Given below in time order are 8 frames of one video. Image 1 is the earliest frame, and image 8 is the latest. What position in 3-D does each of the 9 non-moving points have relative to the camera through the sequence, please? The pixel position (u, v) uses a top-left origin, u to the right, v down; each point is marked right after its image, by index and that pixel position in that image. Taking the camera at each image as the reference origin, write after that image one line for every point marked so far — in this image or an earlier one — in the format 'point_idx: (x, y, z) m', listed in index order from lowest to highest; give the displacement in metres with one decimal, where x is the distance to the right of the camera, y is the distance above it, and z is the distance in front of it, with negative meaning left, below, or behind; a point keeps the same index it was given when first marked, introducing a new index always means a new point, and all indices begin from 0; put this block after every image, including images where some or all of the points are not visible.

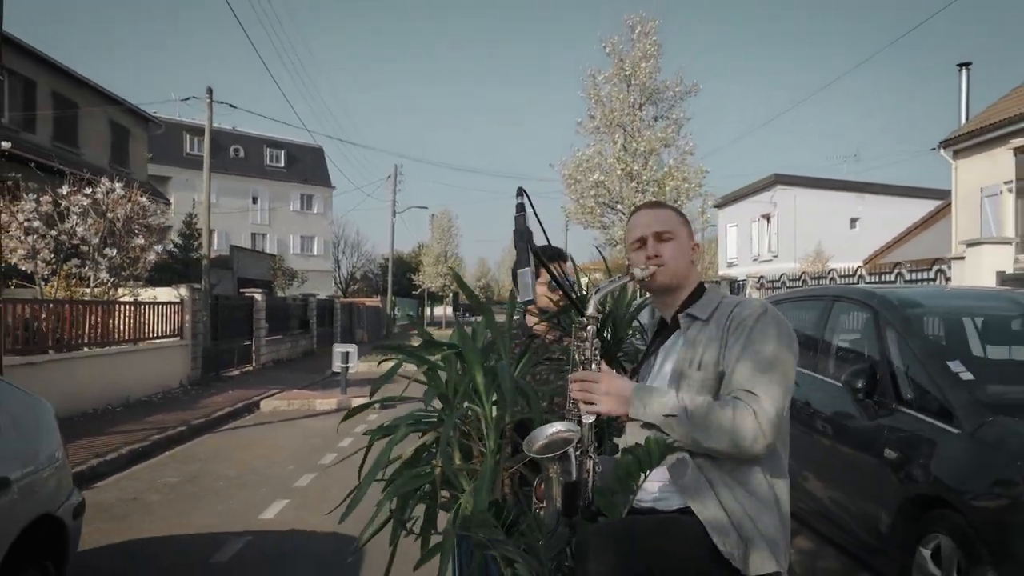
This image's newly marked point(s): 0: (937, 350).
0: (+2.0, -0.3, +3.9) m
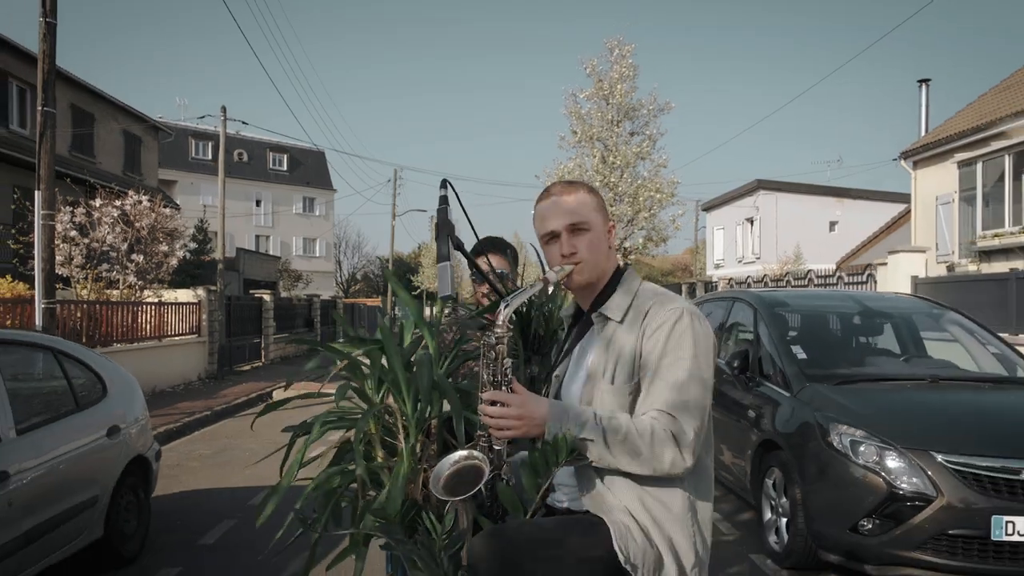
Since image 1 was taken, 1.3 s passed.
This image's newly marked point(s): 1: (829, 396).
0: (+1.8, -0.3, +5.2) m
1: (+1.8, -0.6, +4.4) m
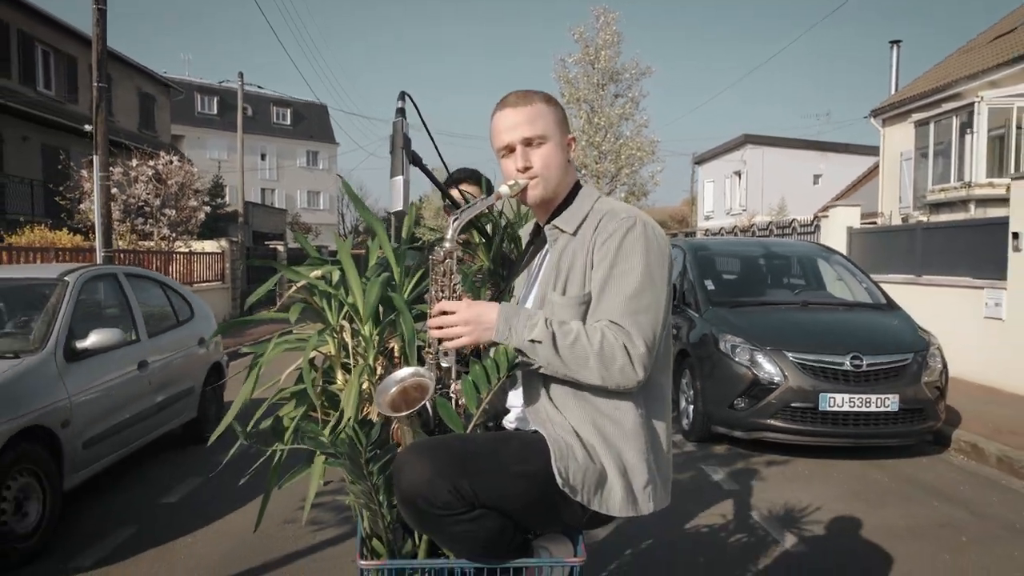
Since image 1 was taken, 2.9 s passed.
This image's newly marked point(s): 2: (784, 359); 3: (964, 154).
0: (+1.7, +0.1, +6.8) m
1: (+1.6, -0.2, +6.0) m
2: (+1.9, -0.5, +5.4) m
3: (+8.7, +2.6, +15.3) m
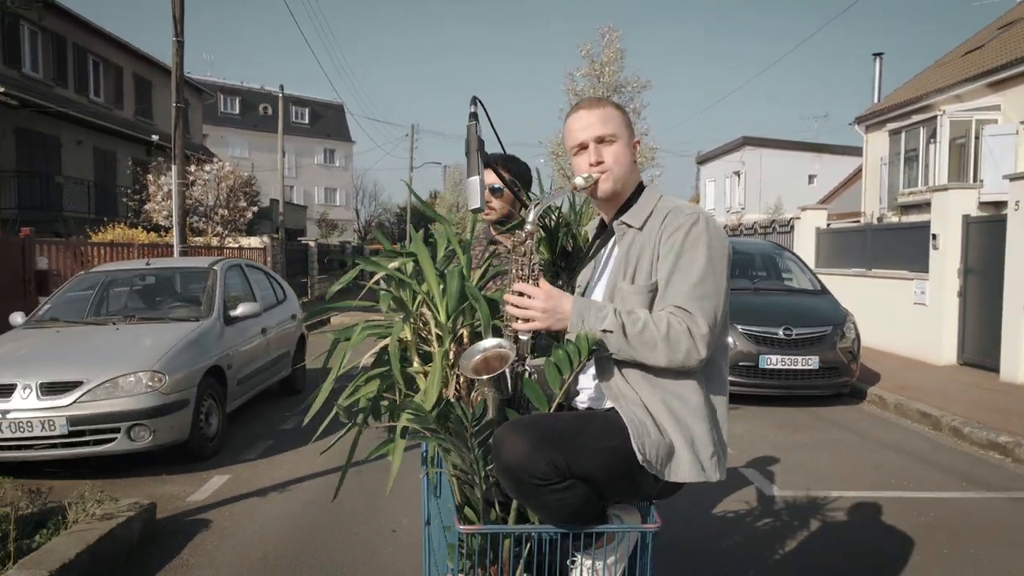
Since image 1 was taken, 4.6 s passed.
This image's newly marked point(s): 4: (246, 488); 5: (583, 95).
0: (+1.9, +0.2, +8.7) m
1: (+1.8, -0.1, +7.9) m
2: (+2.0, -0.4, +7.3) m
3: (+9.0, +2.7, +17.1) m
4: (-1.6, -1.2, +5.0) m
5: (+1.7, +4.7, +19.2) m
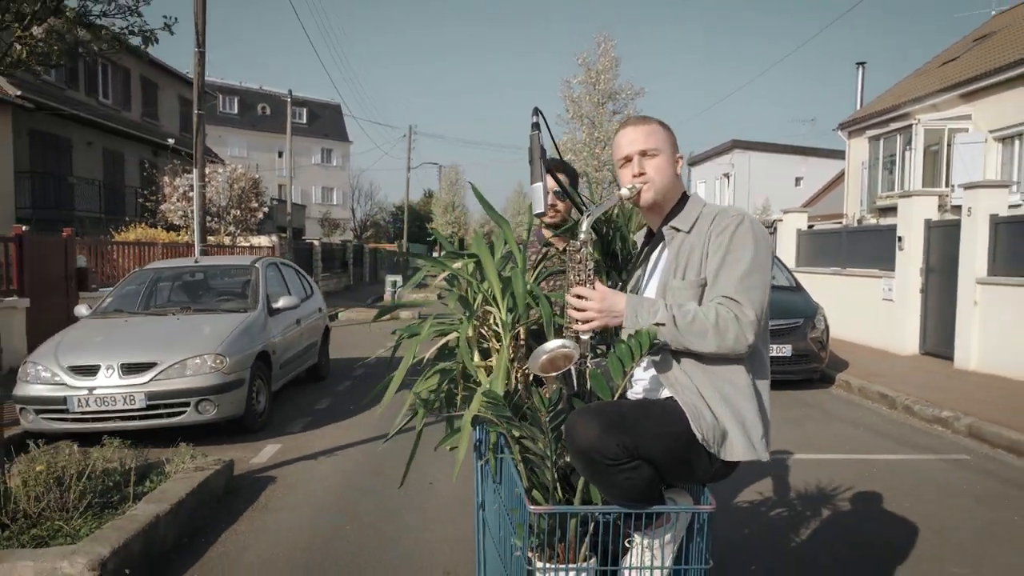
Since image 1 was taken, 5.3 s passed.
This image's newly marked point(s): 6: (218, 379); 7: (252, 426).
0: (+1.9, +0.3, +9.5) m
1: (+1.9, -0.1, +8.8) m
2: (+2.1, -0.3, +8.1) m
3: (+9.0, +2.8, +18.0) m
4: (-1.6, -1.2, +5.8) m
5: (+1.7, +4.7, +20.1) m
6: (-2.2, -0.7, +5.9) m
7: (-2.1, -1.1, +6.3) m
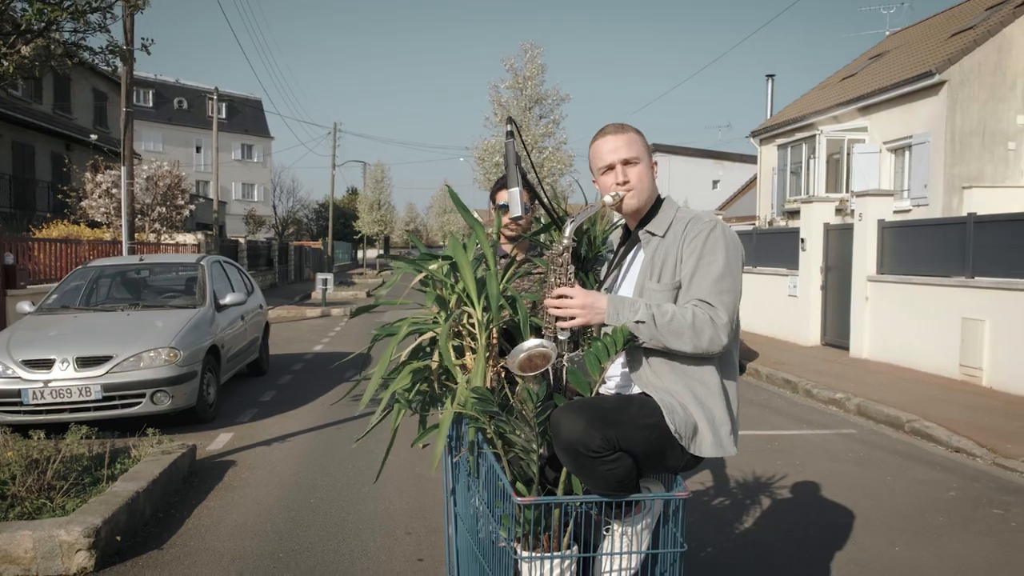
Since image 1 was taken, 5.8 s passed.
0: (+1.1, +0.3, +10.2) m
1: (+1.1, 0.0, +9.4) m
2: (+1.4, -0.3, +8.8) m
3: (+7.3, +2.8, +19.3) m
4: (-2.0, -1.2, +6.1) m
5: (-0.2, +4.8, +20.7) m
6: (-2.6, -0.6, +6.1) m
7: (-2.6, -1.1, +6.6) m
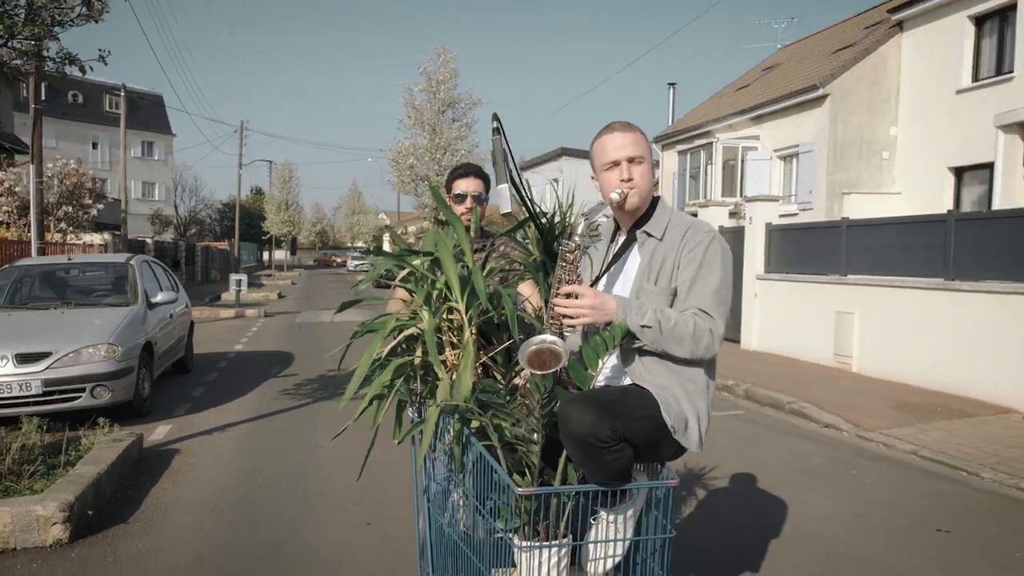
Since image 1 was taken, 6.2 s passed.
0: (0.0, +0.3, +10.8) m
1: (+0.1, 0.0, +10.0) m
2: (+0.5, -0.3, +9.5) m
3: (+5.1, +2.9, +20.6) m
4: (-2.6, -1.2, +6.4) m
5: (-2.5, +4.8, +21.1) m
6: (-3.2, -0.6, +6.4) m
7: (-3.2, -1.1, +6.8) m
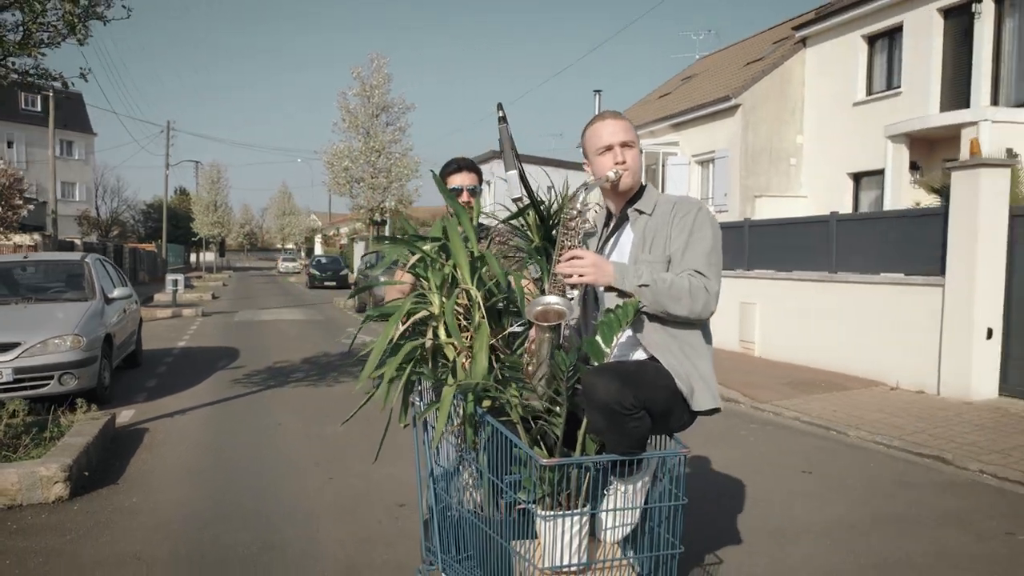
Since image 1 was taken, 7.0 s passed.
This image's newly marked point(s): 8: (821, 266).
0: (-0.9, +0.4, +11.6) m
1: (-0.7, 0.0, +10.8) m
2: (-0.3, -0.2, +10.3) m
3: (+3.3, +2.9, +21.7) m
4: (-3.1, -1.1, +7.0) m
5: (-4.3, +4.8, +21.6) m
6: (-3.8, -0.6, +6.8) m
7: (-3.8, -1.0, +7.3) m
8: (+3.6, +0.3, +9.3) m
